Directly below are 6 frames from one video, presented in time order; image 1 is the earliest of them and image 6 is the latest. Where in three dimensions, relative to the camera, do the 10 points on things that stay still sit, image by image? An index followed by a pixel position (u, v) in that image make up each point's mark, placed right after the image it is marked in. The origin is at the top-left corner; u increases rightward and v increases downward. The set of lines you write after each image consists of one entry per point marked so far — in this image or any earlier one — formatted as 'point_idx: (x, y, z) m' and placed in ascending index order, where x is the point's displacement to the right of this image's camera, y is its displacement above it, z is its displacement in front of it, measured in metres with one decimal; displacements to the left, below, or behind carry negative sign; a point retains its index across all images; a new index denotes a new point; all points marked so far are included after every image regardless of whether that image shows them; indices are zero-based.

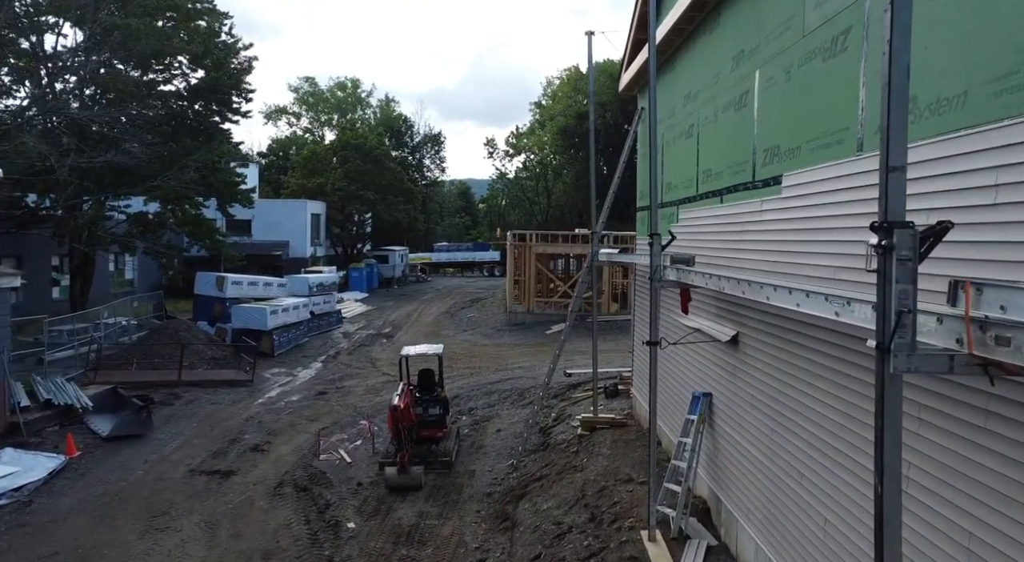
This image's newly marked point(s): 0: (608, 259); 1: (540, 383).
0: (+1.7, +0.4, +13.5) m
1: (+0.7, -2.7, +19.7) m
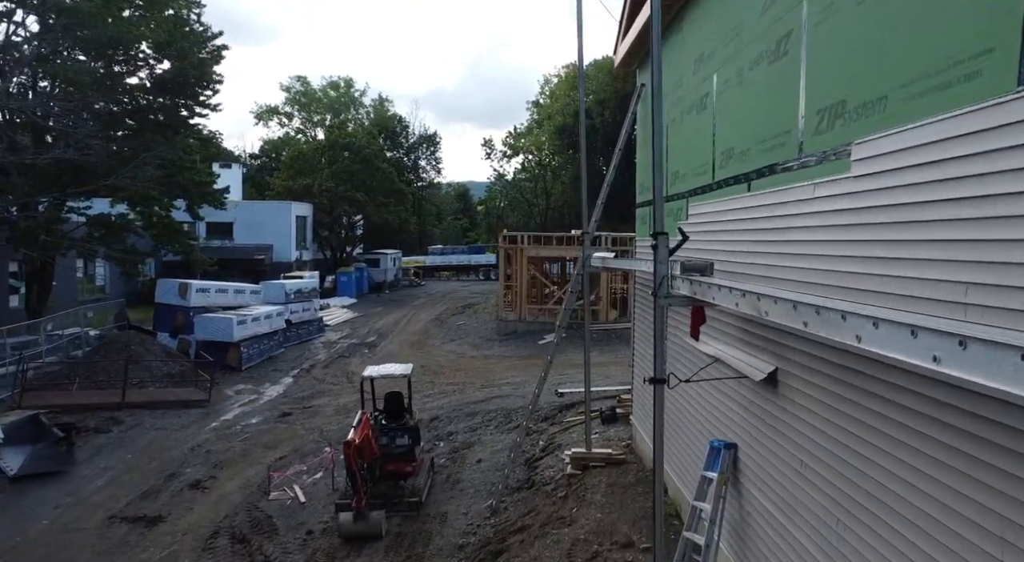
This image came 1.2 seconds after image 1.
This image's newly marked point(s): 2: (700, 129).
0: (+1.4, +0.3, +11.4) m
1: (+0.4, -2.9, +17.6) m
2: (+2.1, +1.7, +8.3) m
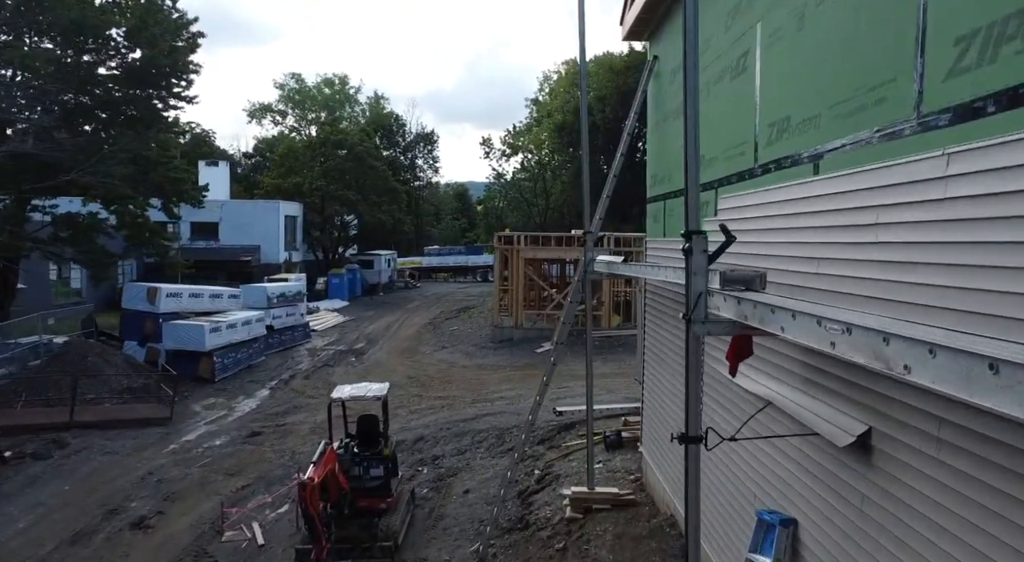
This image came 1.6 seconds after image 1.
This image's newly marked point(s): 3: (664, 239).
0: (+1.2, +0.2, +9.7) m
1: (+0.3, -3.0, +15.9) m
2: (+2.0, +1.6, +6.6) m
3: (+1.8, +0.5, +9.0) m
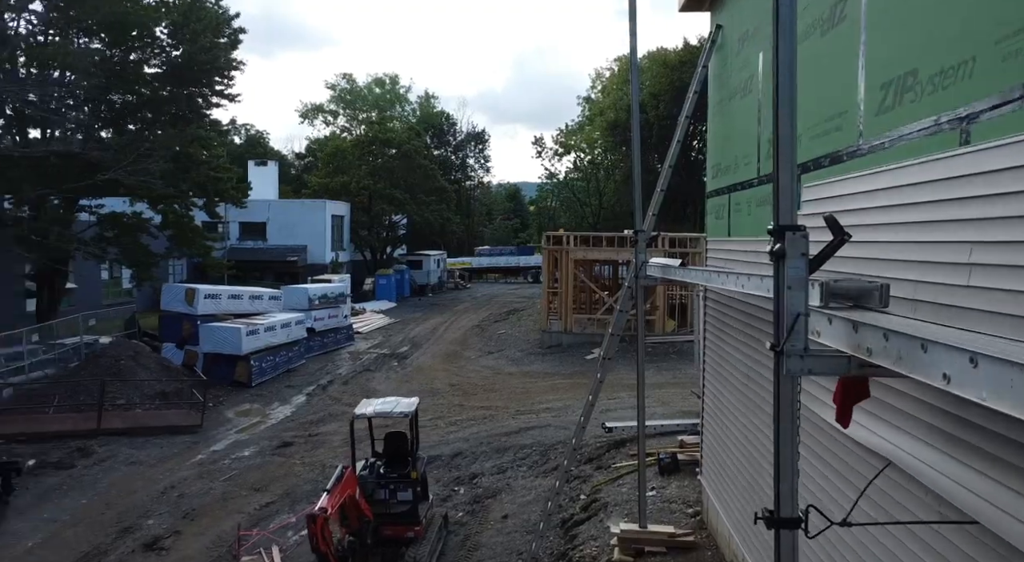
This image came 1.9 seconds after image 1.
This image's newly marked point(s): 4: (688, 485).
0: (+1.7, +0.1, +8.4) m
1: (+1.1, -3.1, +14.6) m
2: (+2.2, +1.5, +5.3) m
3: (+2.3, +0.4, +7.7) m
4: (+2.5, -2.9, +10.5) m
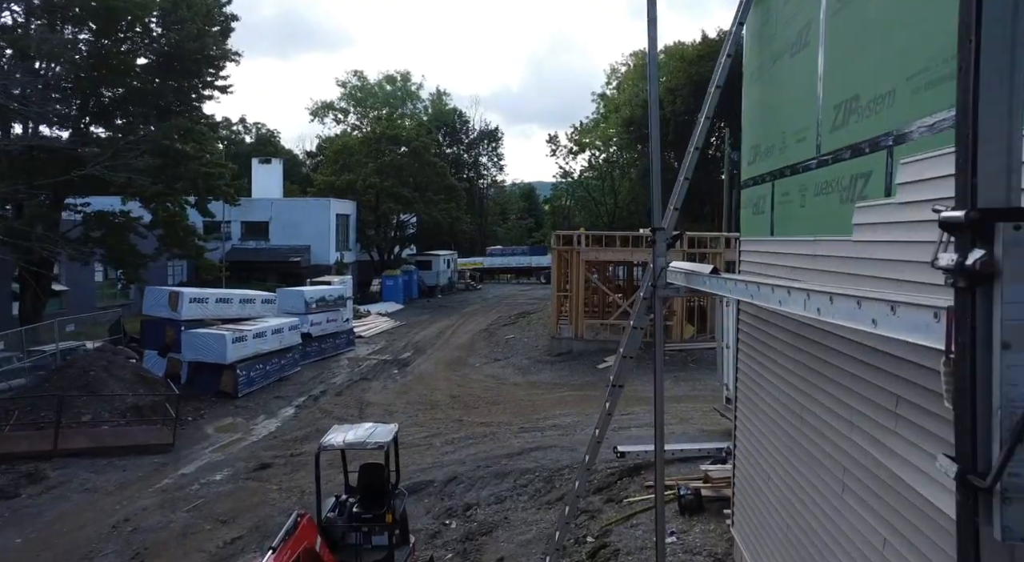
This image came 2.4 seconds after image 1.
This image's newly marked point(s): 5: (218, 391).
0: (+1.6, 0.0, +6.8) m
1: (+1.2, -3.2, +13.1) m
2: (+2.1, +1.5, +3.7) m
3: (+2.1, +0.4, +6.1) m
4: (+2.4, -3.0, +8.9) m
5: (-7.5, -2.8, +19.0) m
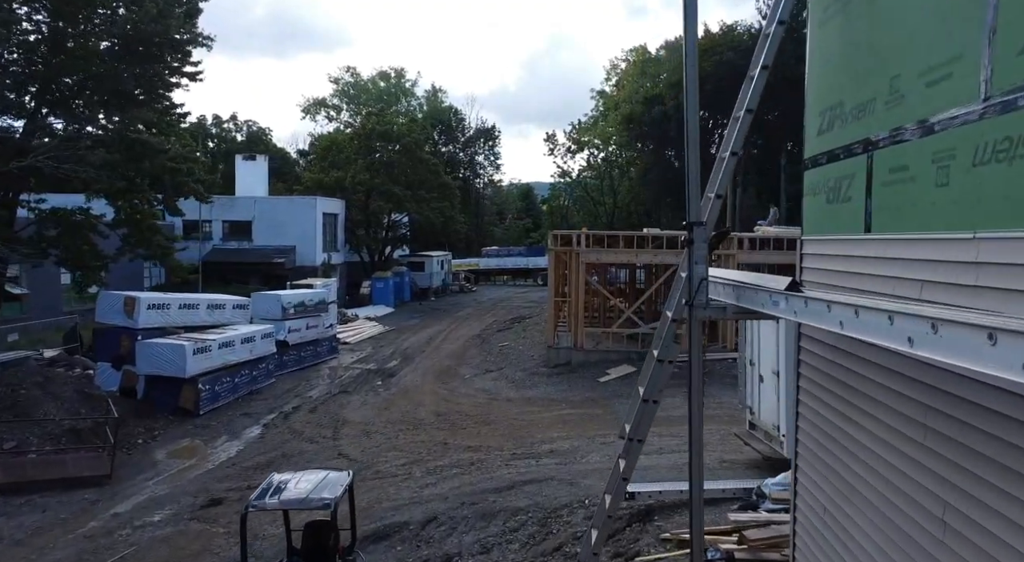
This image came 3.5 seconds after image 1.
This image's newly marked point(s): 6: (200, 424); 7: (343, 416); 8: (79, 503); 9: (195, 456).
0: (+1.5, -0.1, +4.9) m
1: (+1.0, -3.3, +11.2) m
2: (+1.9, +1.4, +1.8) m
3: (+2.0, +0.3, +4.2) m
4: (+2.3, -3.1, +7.0) m
5: (-7.7, -2.9, +17.1) m
6: (-7.0, -3.2, +16.7) m
7: (-4.0, -3.2, +17.5) m
8: (-6.7, -3.4, +11.5) m
9: (-6.2, -3.4, +14.5) m
